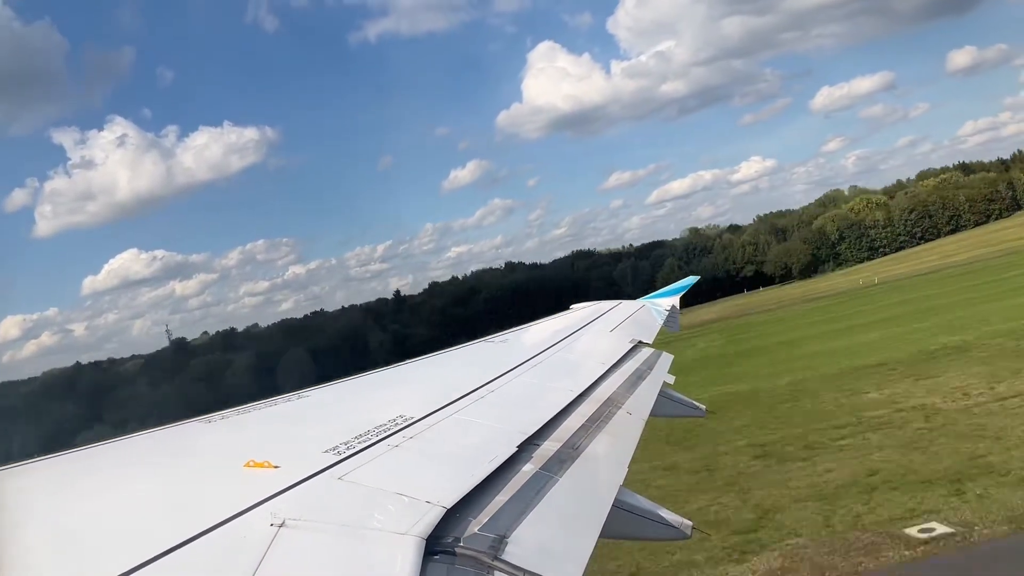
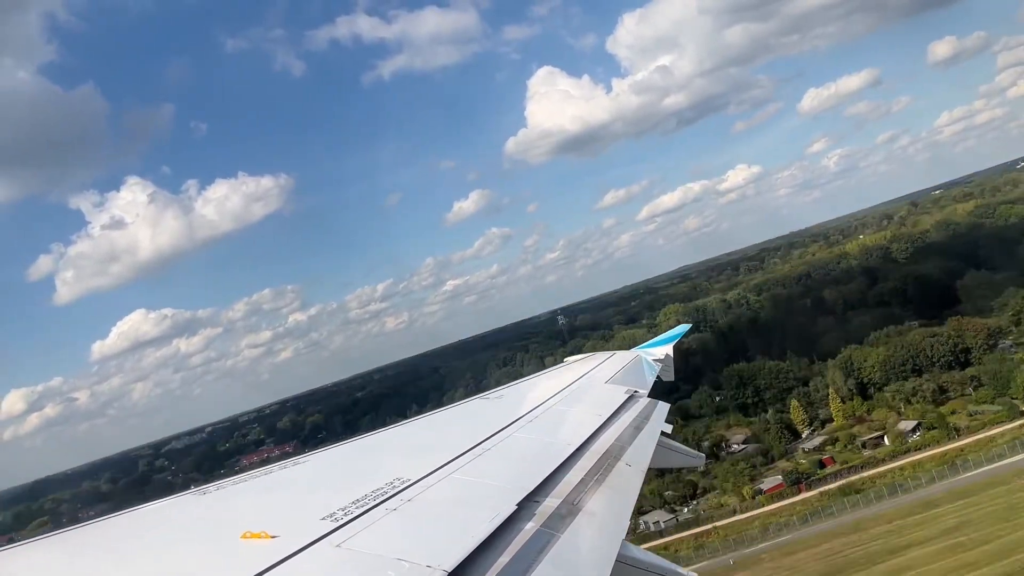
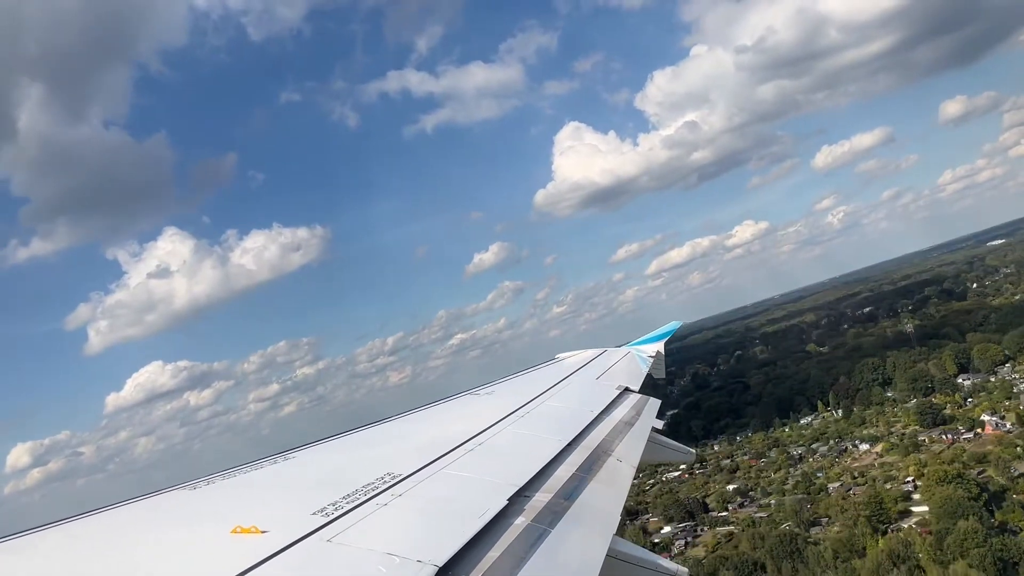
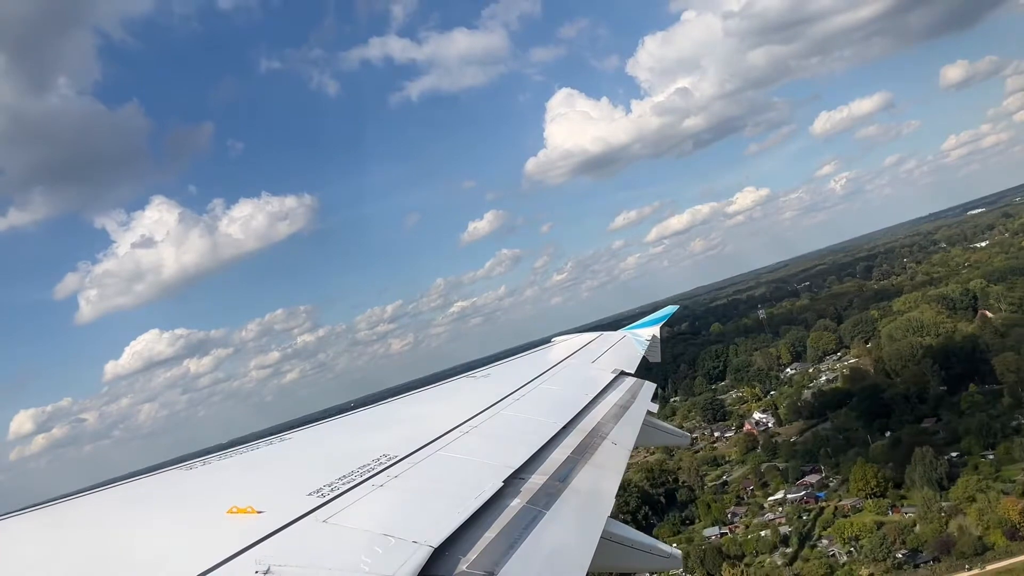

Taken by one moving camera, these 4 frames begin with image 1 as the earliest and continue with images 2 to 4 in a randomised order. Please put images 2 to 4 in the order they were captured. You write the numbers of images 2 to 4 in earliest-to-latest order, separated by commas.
2, 4, 3
